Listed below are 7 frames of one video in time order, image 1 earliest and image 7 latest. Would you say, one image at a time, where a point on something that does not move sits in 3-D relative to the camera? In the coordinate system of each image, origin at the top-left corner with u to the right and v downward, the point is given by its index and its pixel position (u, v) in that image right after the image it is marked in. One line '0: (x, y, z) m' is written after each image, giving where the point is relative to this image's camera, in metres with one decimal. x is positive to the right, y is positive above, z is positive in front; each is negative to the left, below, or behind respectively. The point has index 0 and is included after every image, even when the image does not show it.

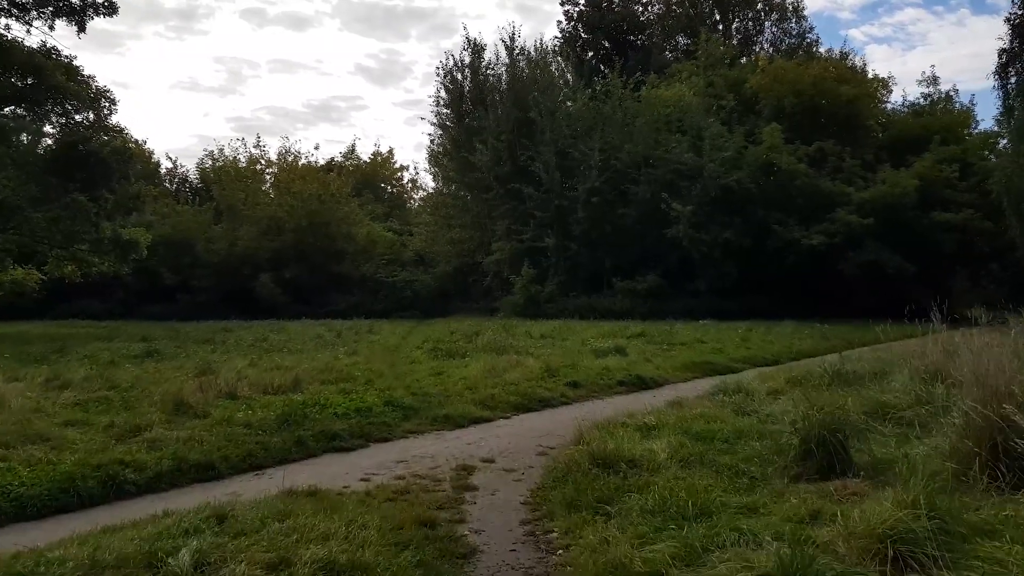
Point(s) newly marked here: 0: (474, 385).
0: (-0.5, -1.2, +9.8) m
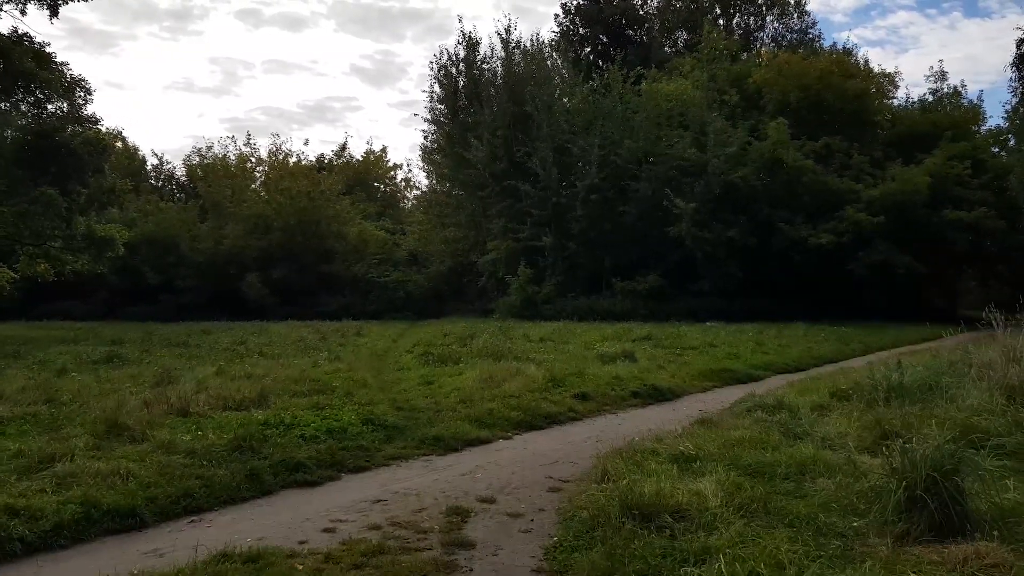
0: (-0.5, -1.2, +8.5) m
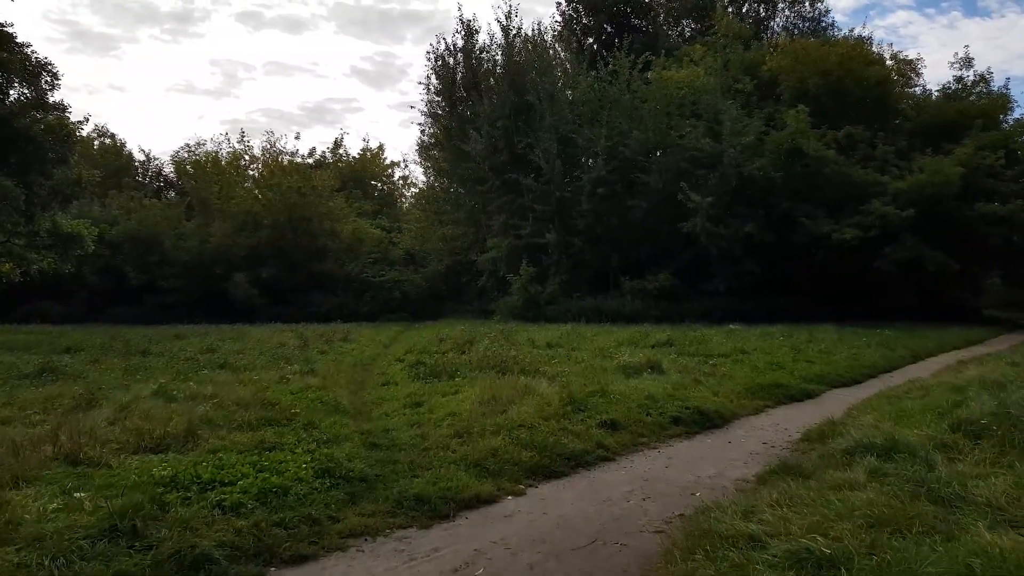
0: (-0.4, -1.2, +6.6) m
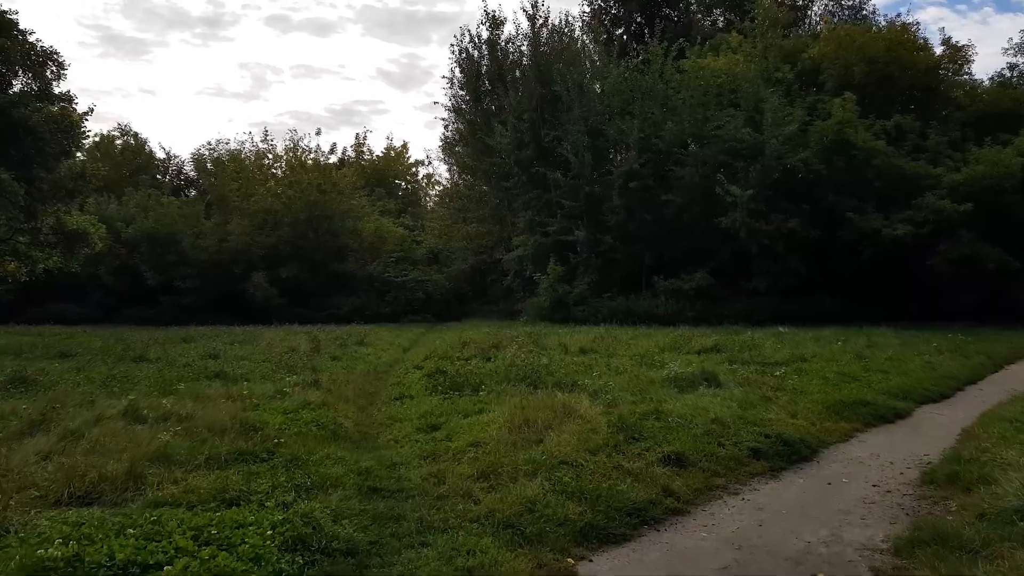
0: (-0.1, -1.2, +5.1) m
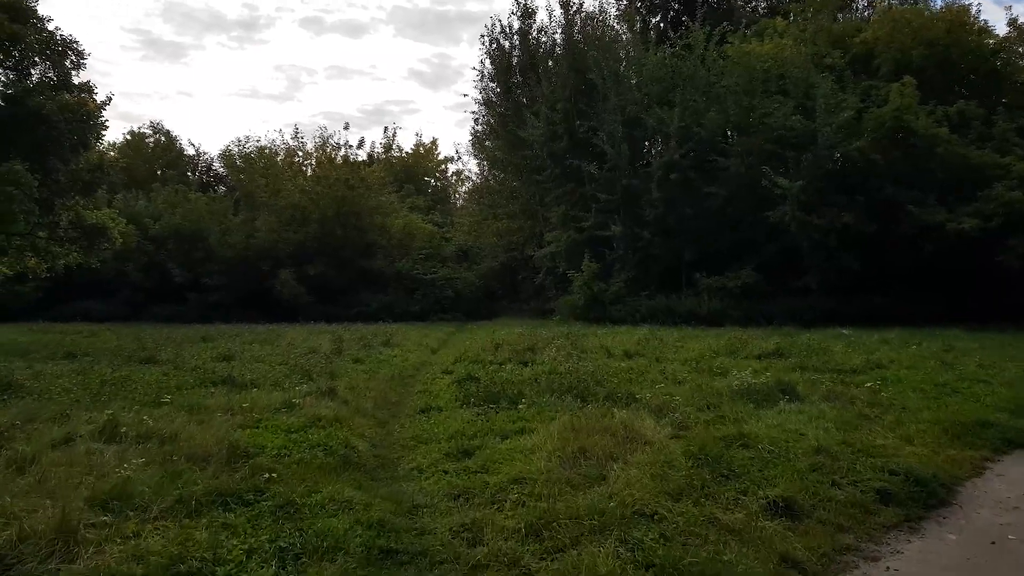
0: (+0.2, -1.1, +3.9) m
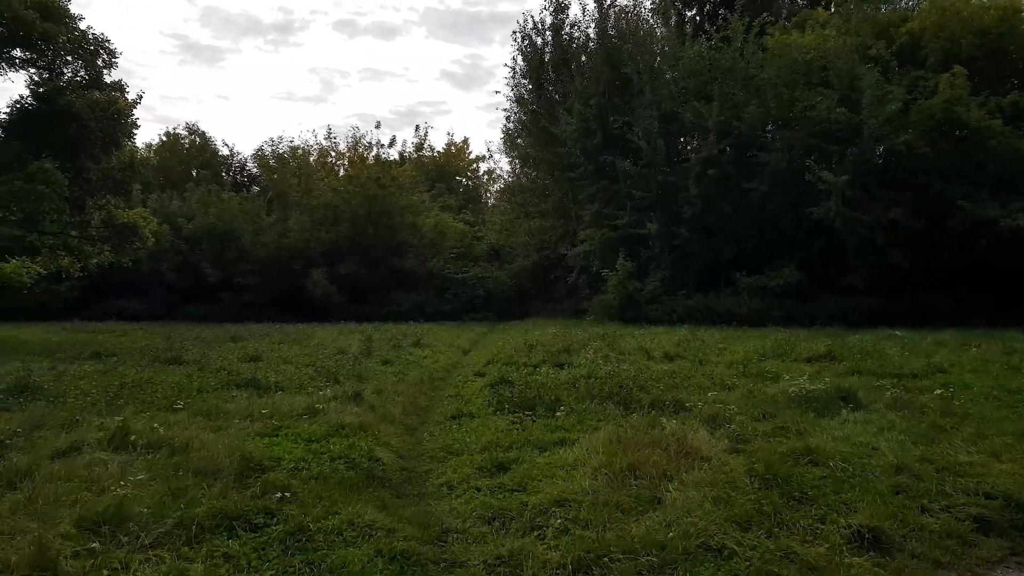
0: (+0.3, -1.1, +3.3) m
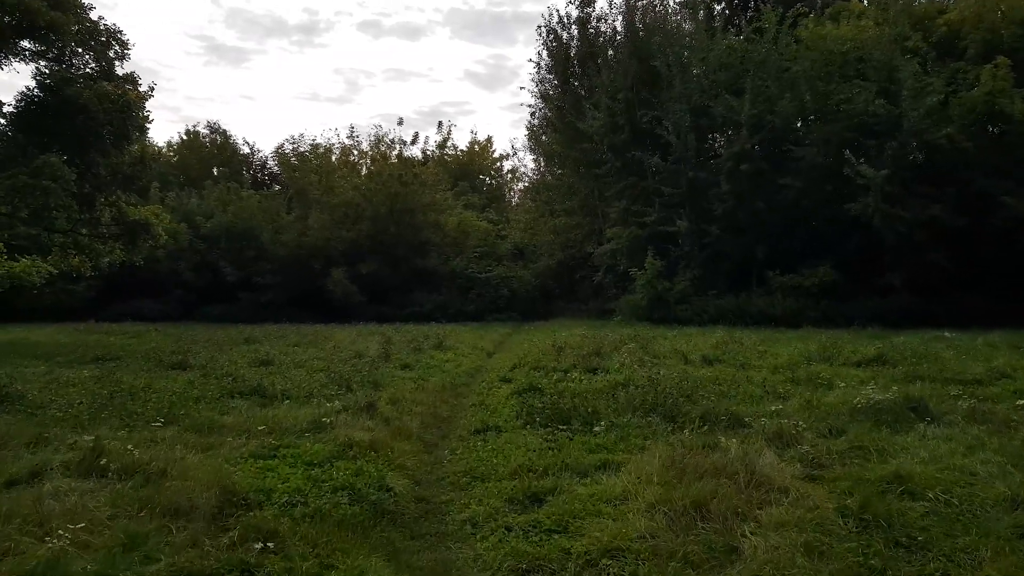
0: (+0.5, -1.1, +2.5) m
